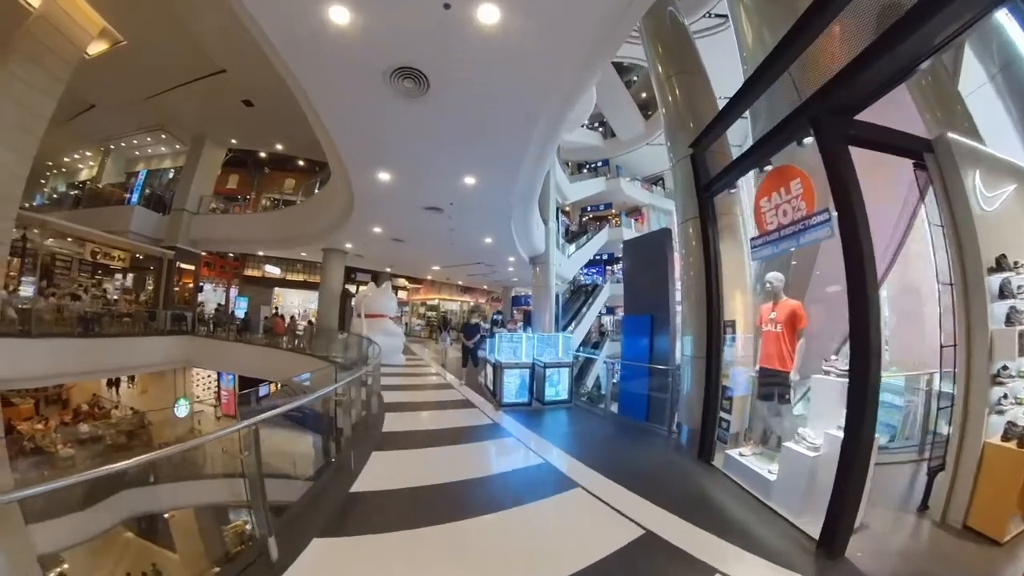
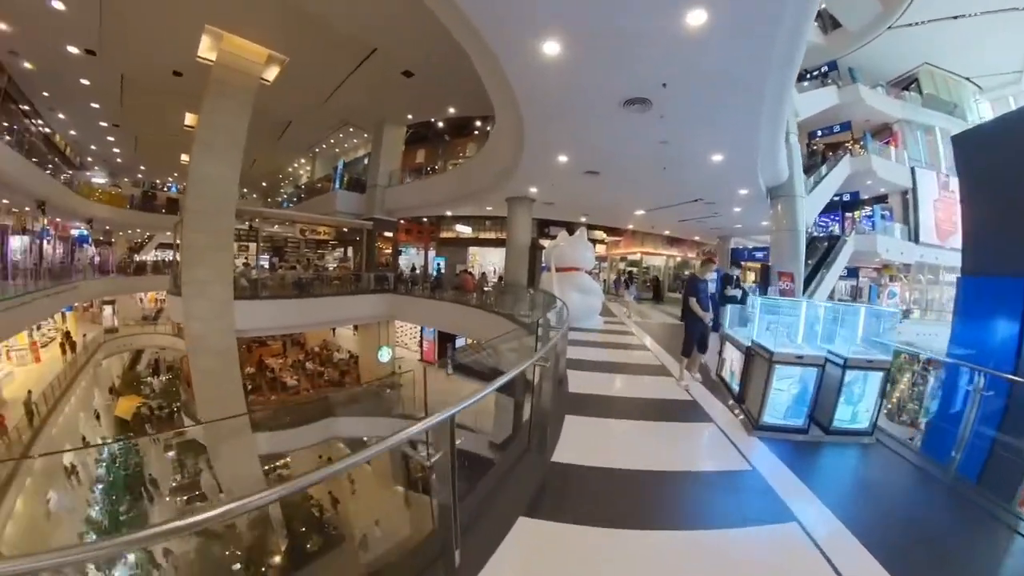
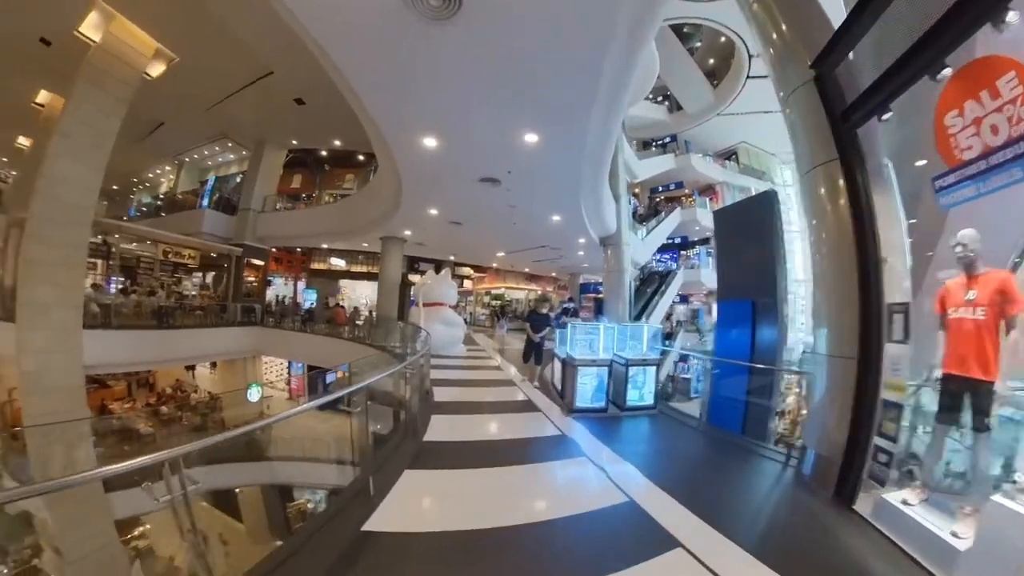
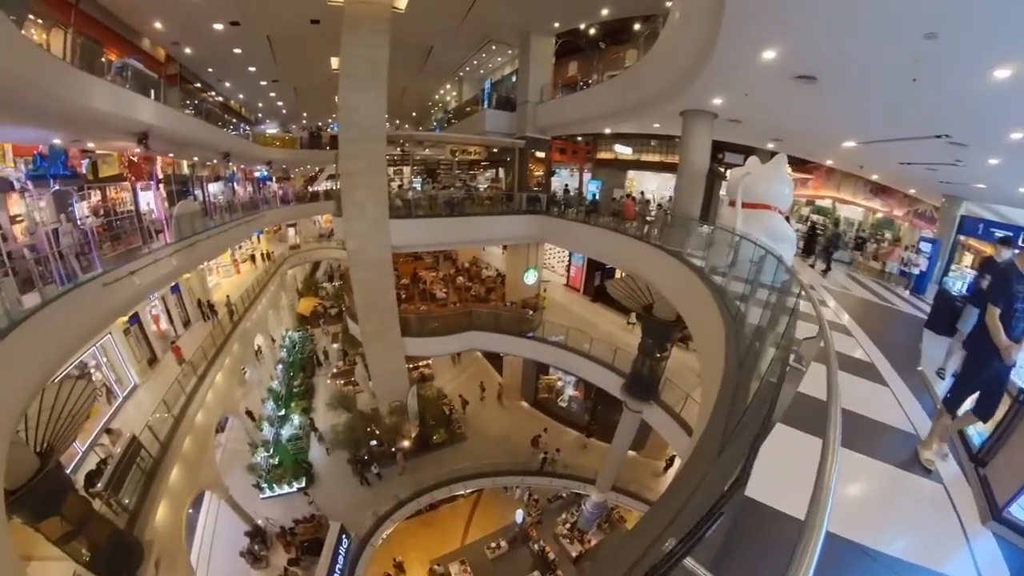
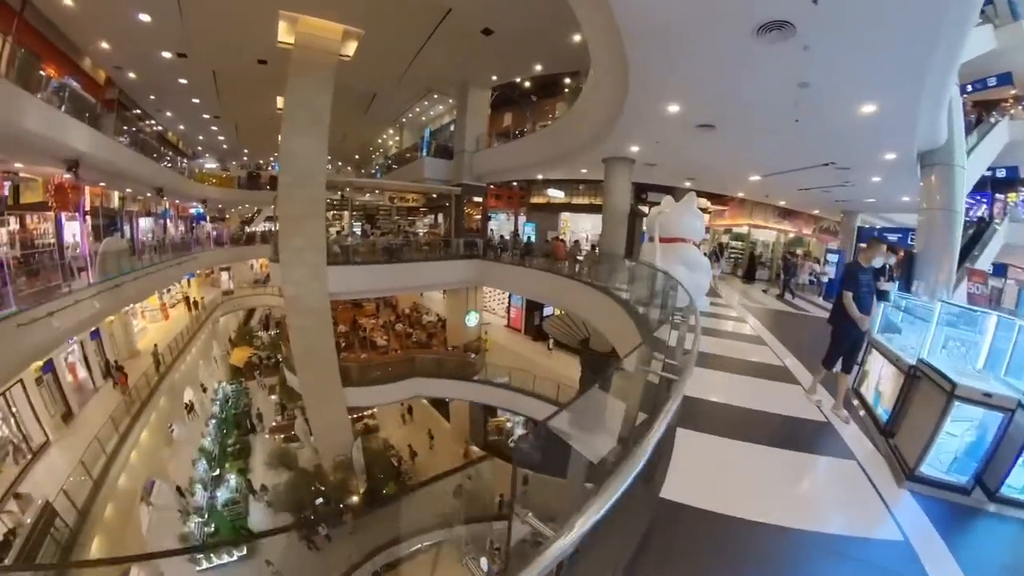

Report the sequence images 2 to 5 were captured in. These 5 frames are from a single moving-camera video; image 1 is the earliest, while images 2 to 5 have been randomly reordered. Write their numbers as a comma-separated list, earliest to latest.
3, 2, 5, 4
